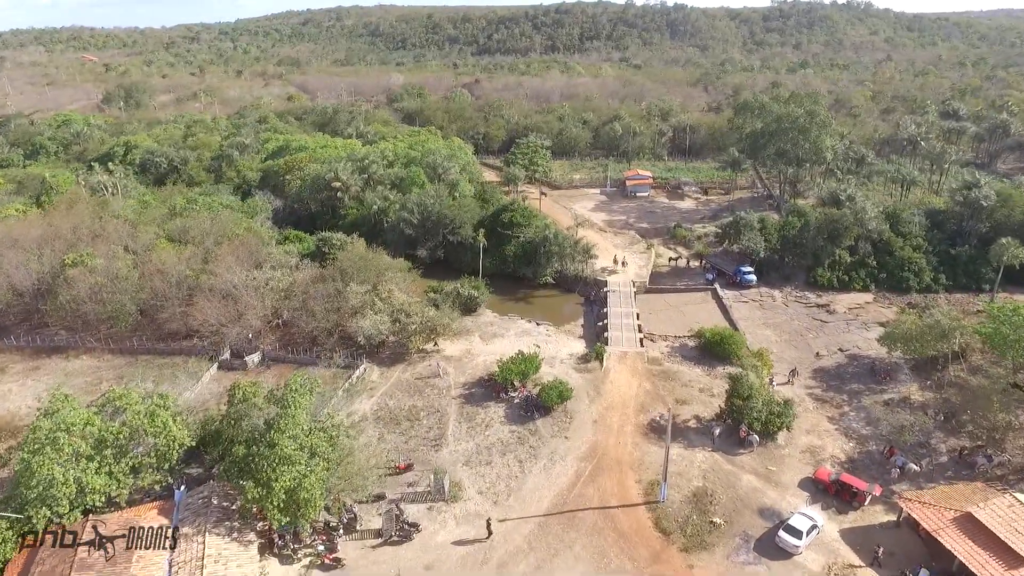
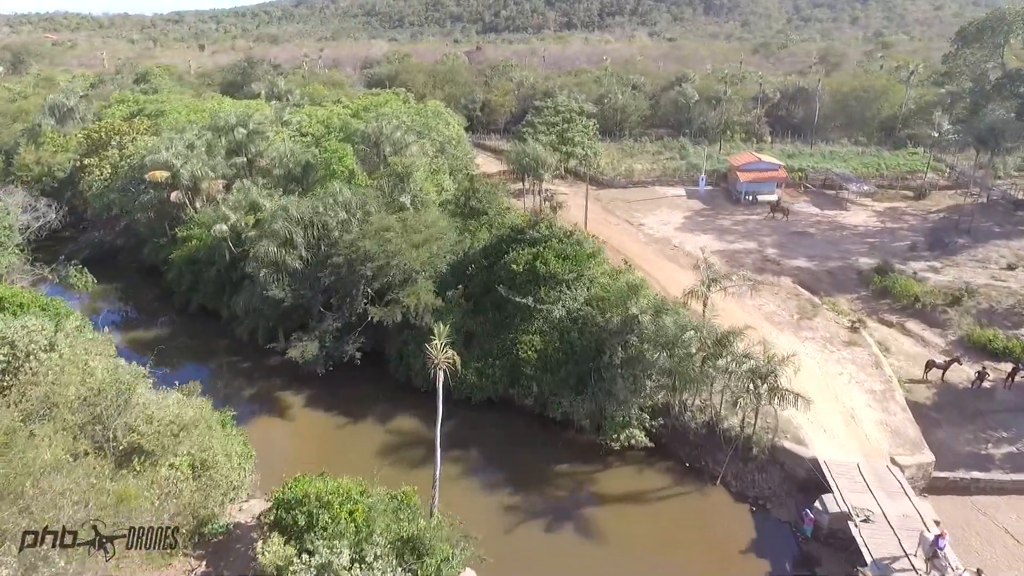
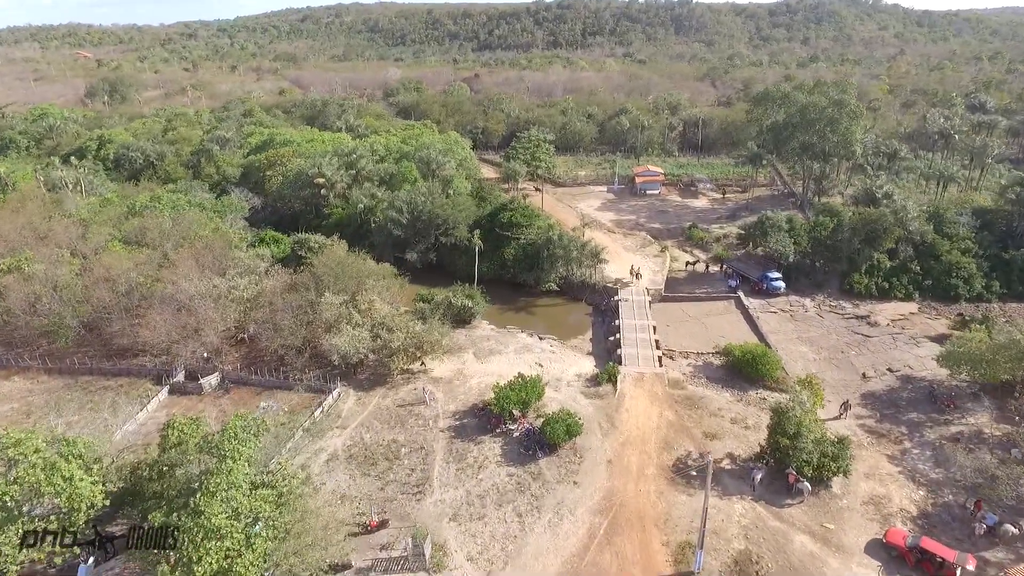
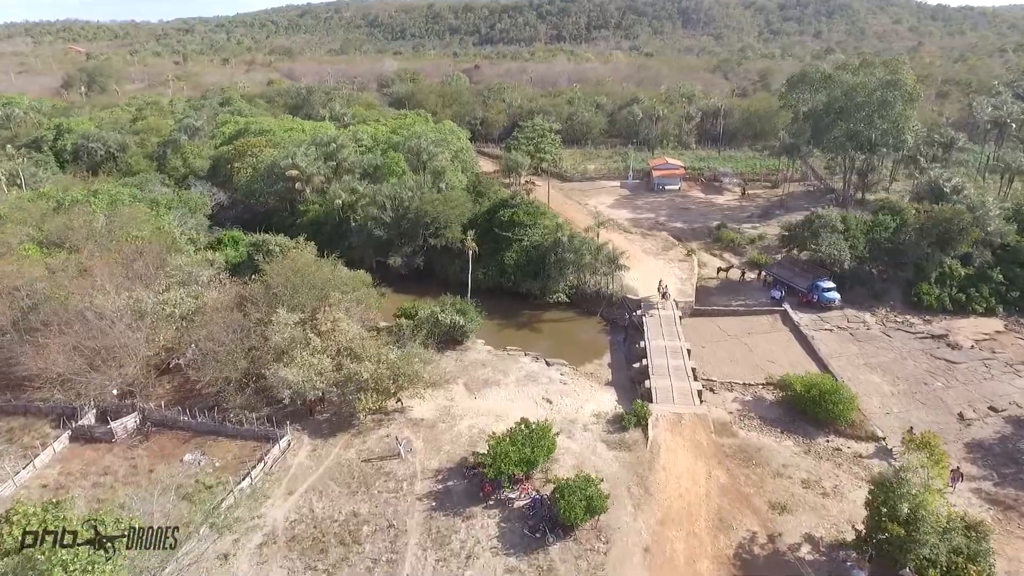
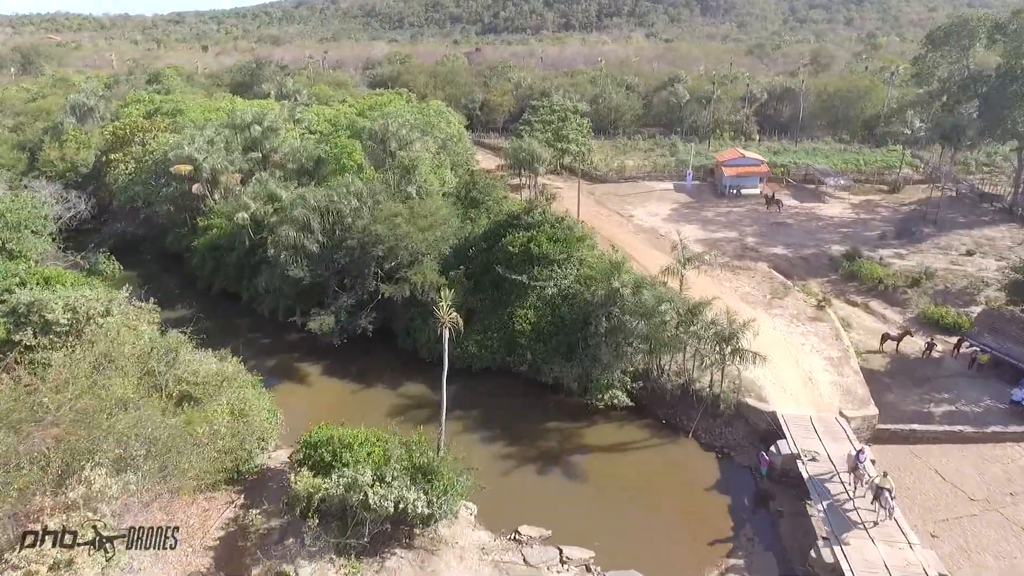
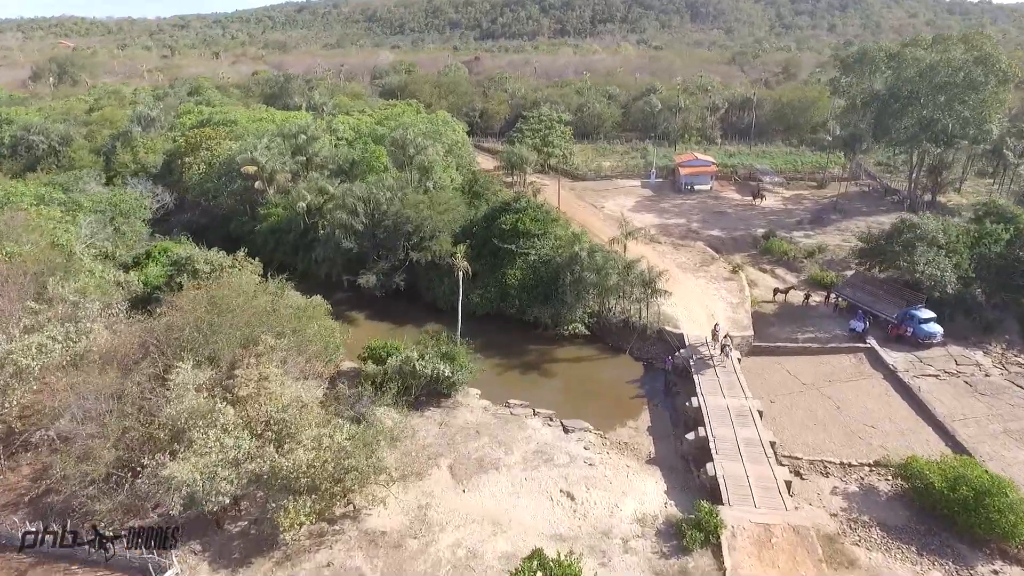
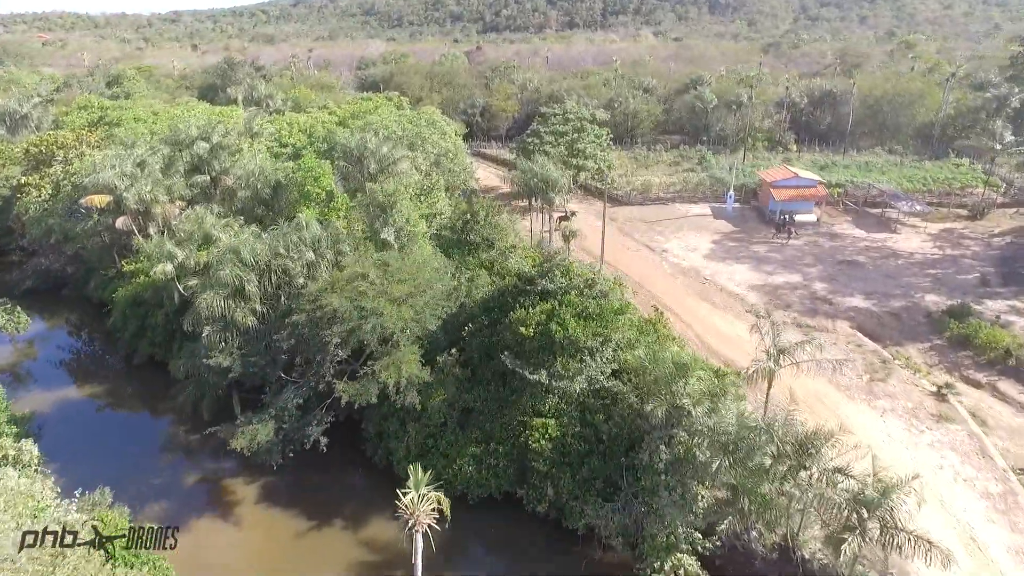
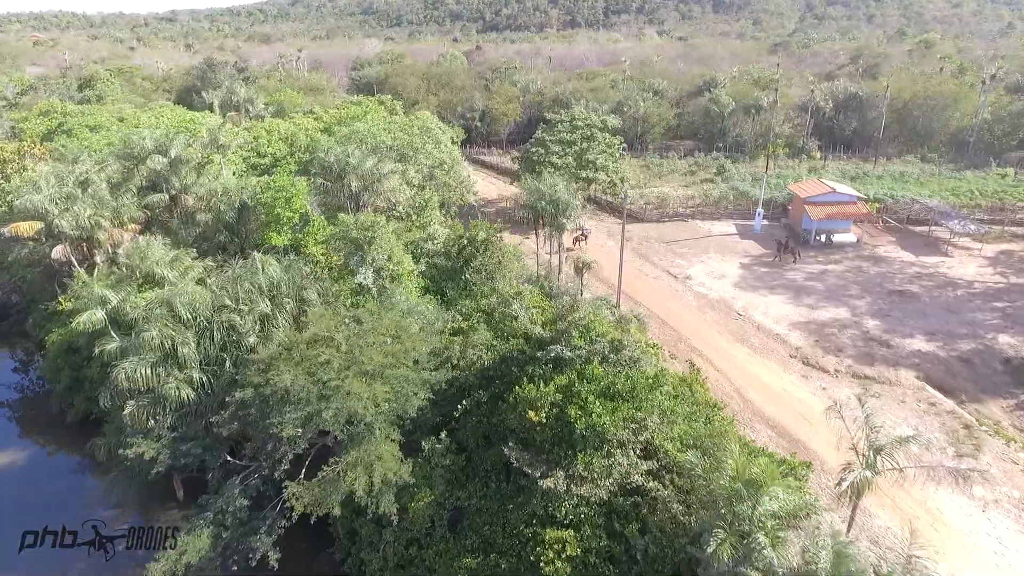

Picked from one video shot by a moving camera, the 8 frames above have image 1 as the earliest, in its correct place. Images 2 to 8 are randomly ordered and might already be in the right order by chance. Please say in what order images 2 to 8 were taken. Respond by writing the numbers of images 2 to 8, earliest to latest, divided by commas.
3, 4, 6, 5, 2, 7, 8
